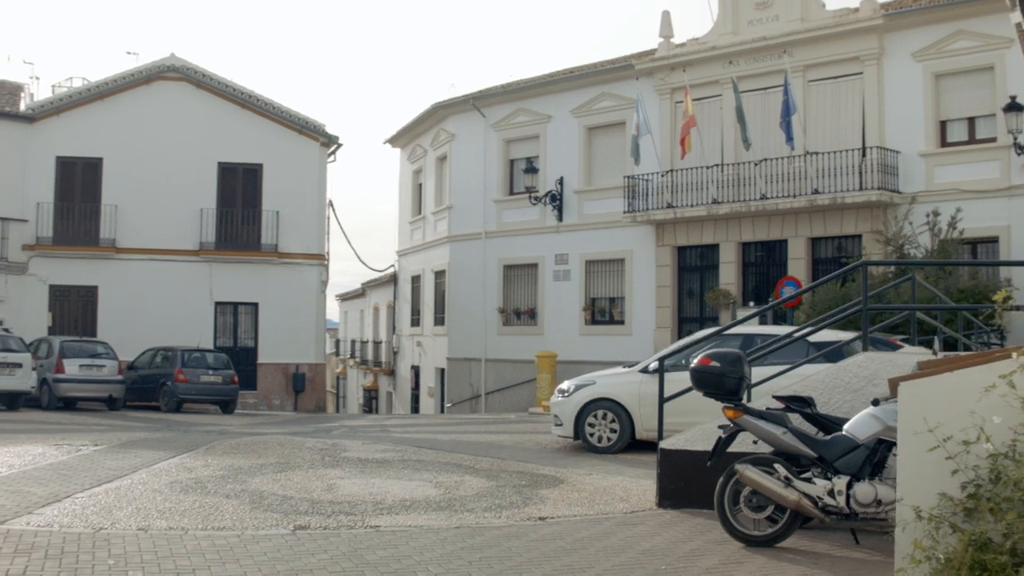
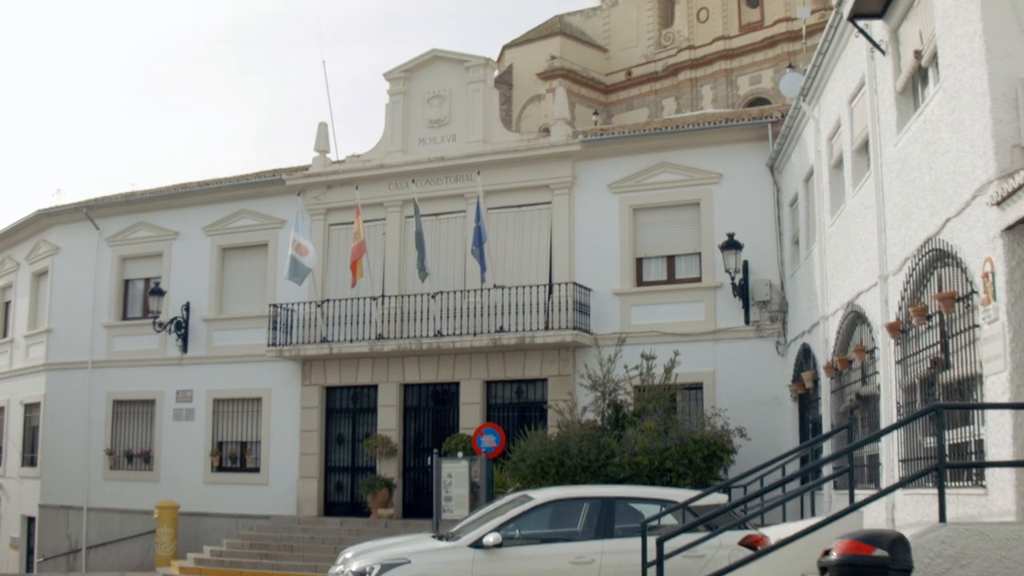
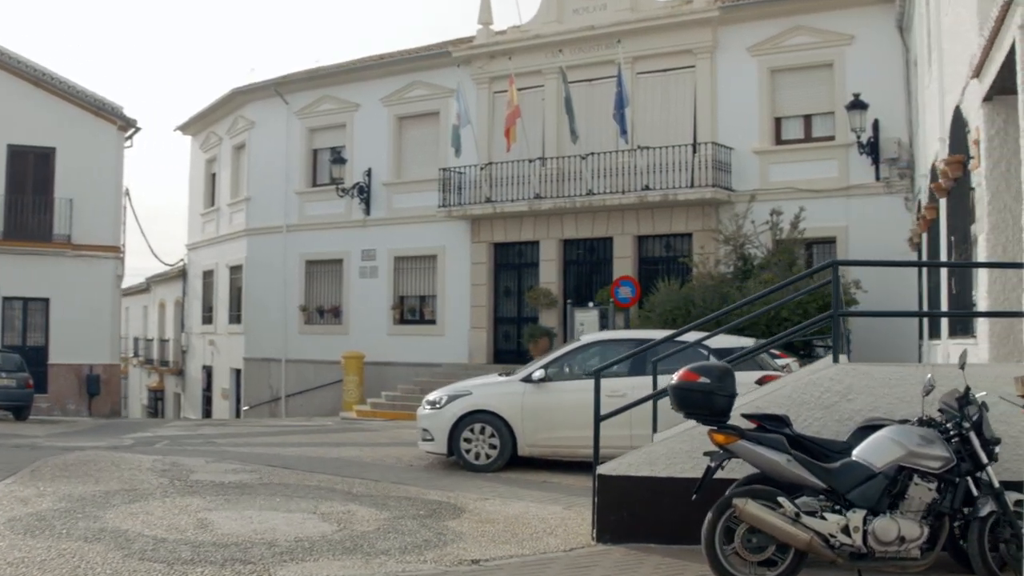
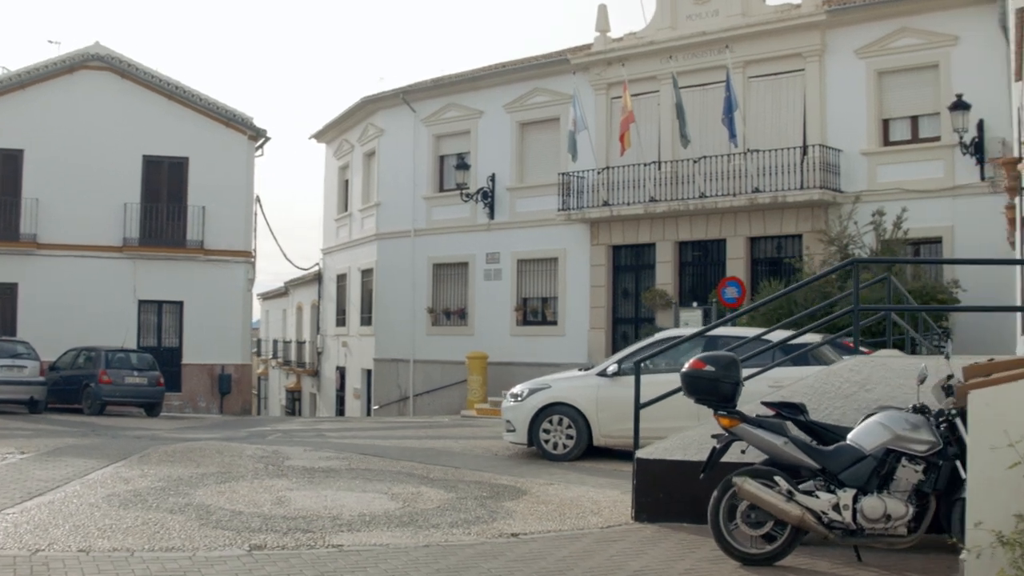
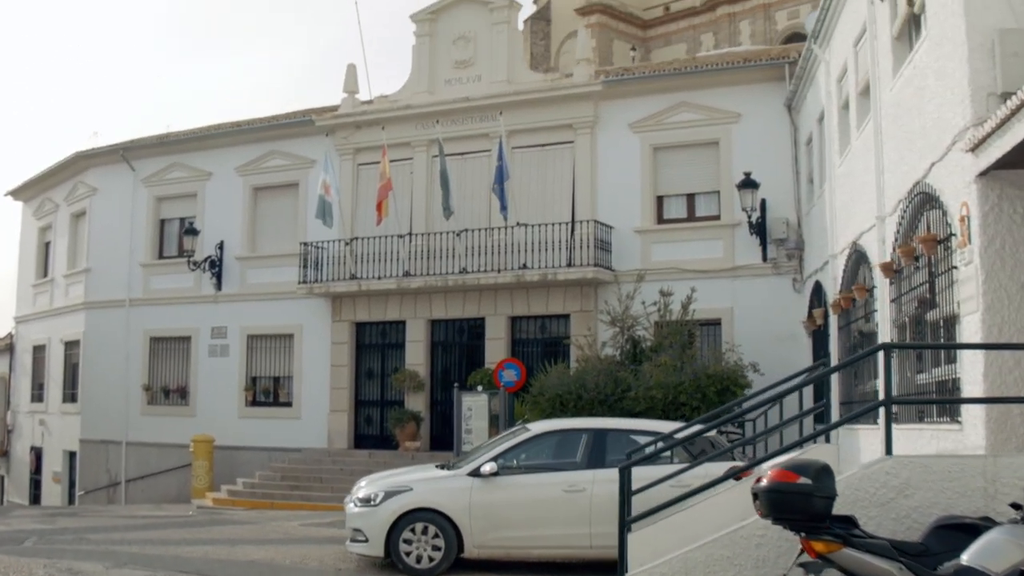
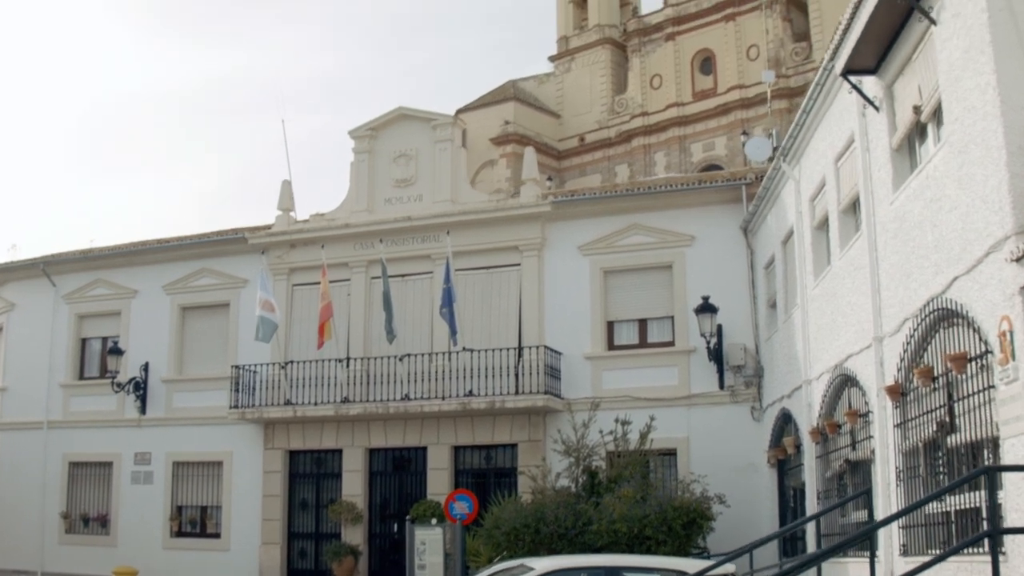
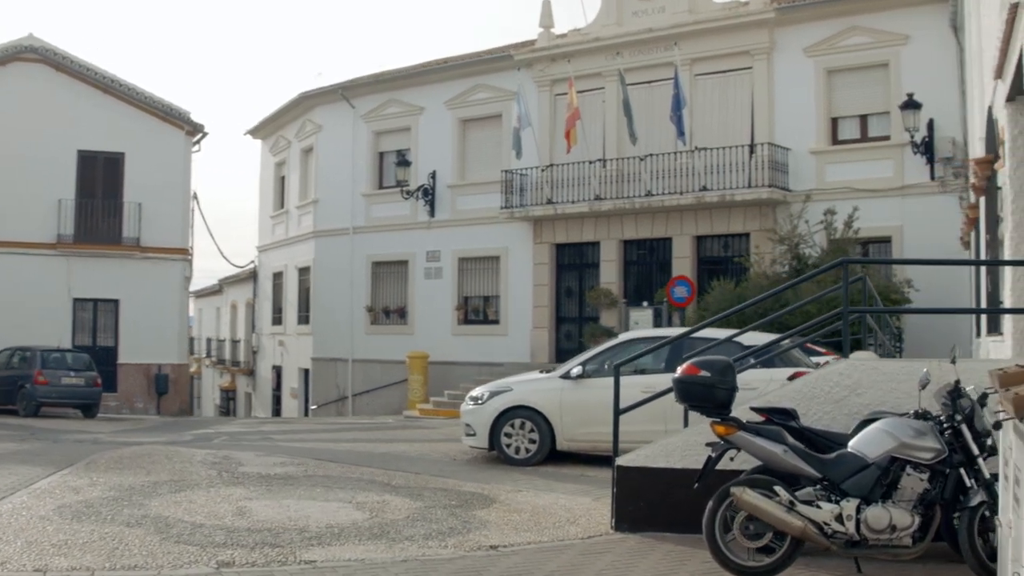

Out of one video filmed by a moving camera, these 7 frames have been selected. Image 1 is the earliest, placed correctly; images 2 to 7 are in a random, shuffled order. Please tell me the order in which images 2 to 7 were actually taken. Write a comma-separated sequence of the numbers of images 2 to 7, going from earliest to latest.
4, 7, 3, 5, 2, 6
